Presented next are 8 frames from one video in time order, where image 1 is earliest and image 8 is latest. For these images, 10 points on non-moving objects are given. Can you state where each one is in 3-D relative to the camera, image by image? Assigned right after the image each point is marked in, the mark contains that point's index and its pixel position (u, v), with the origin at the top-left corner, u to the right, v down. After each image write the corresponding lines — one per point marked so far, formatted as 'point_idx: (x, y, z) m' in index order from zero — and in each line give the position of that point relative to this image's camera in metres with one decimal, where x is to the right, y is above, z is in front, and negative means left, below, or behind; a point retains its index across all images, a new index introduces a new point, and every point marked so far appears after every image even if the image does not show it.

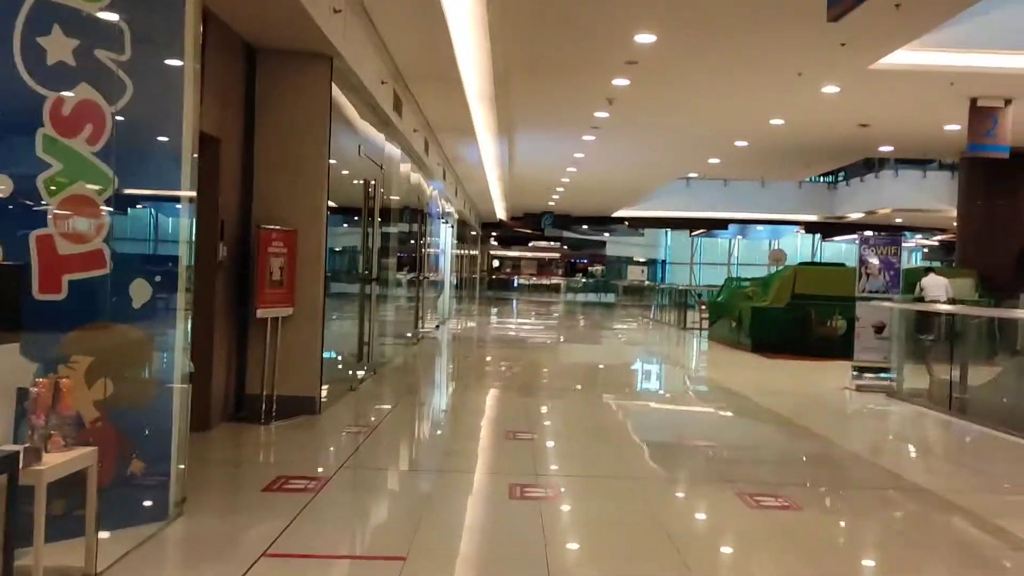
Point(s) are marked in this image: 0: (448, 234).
0: (-1.2, +1.0, +16.0) m
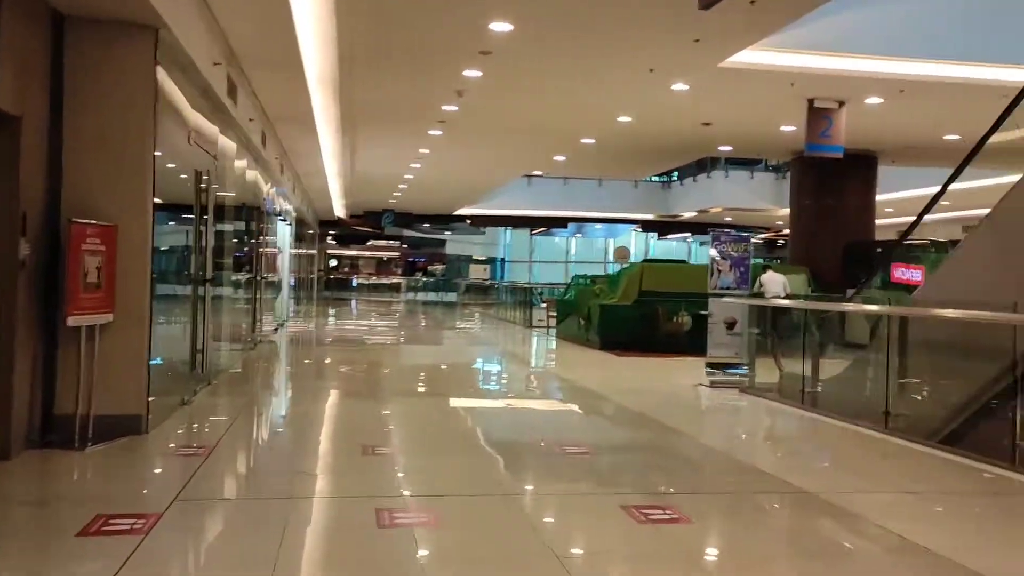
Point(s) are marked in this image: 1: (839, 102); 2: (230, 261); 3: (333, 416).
0: (-3.9, +1.0, +15.2) m
1: (+3.0, +1.7, +8.1) m
2: (-2.9, +0.3, +8.9) m
3: (-1.4, -1.0, +6.8) m
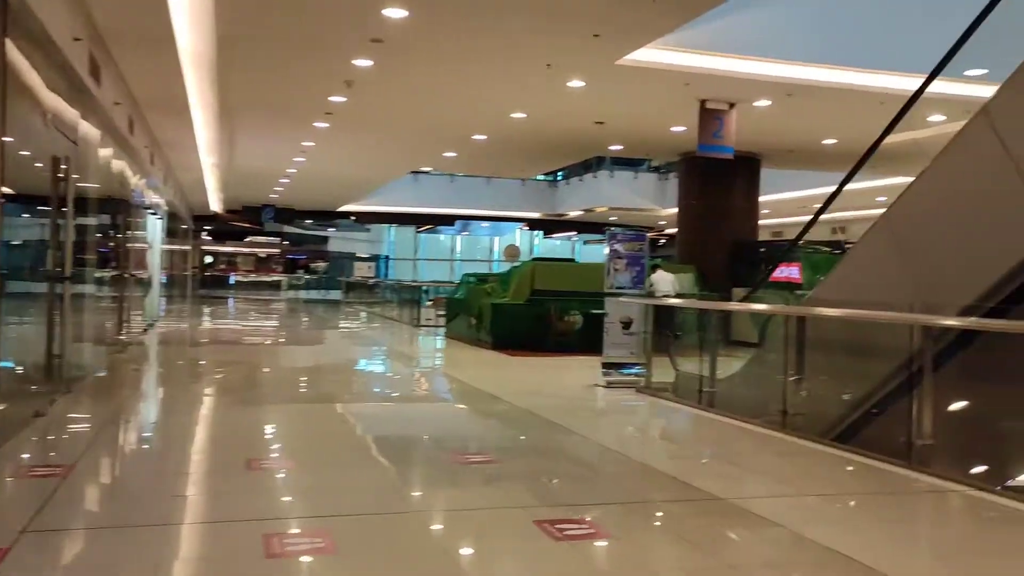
0: (-5.8, +1.0, +14.3) m
1: (+2.0, +1.7, +8.2) m
2: (-3.9, +0.3, +8.2) m
3: (-2.2, -1.0, +6.3) m
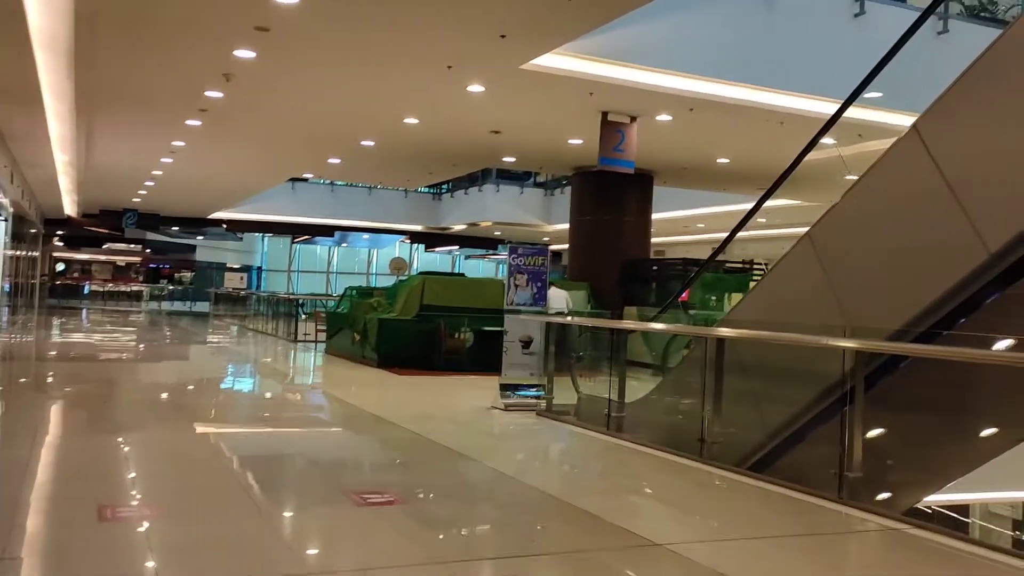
0: (-7.5, +0.9, +12.9) m
1: (+1.1, +1.6, +8.0) m
2: (-4.8, +0.2, +7.2) m
3: (-2.9, -1.1, +5.5) m
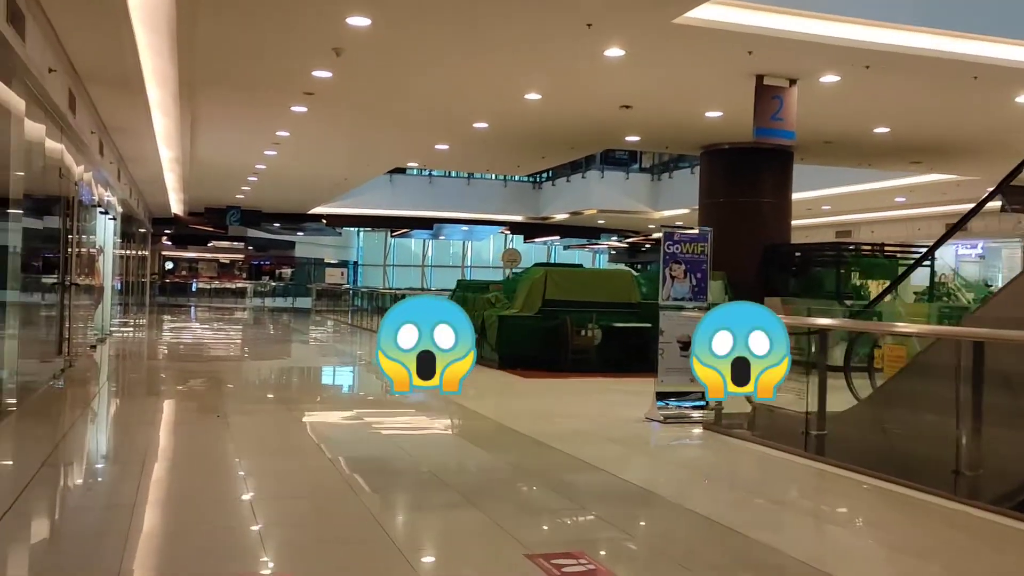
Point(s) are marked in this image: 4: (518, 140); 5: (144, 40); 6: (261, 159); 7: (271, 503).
0: (-5.8, +0.9, +12.7) m
1: (+2.2, +1.6, +6.9) m
2: (-3.8, +0.2, +6.7) m
3: (-1.9, -1.1, +4.9) m
4: (+0.1, +1.8, +10.6) m
5: (-2.9, +1.9, +6.8) m
6: (-3.6, +1.9, +12.7) m
7: (-1.3, -1.2, +4.8) m
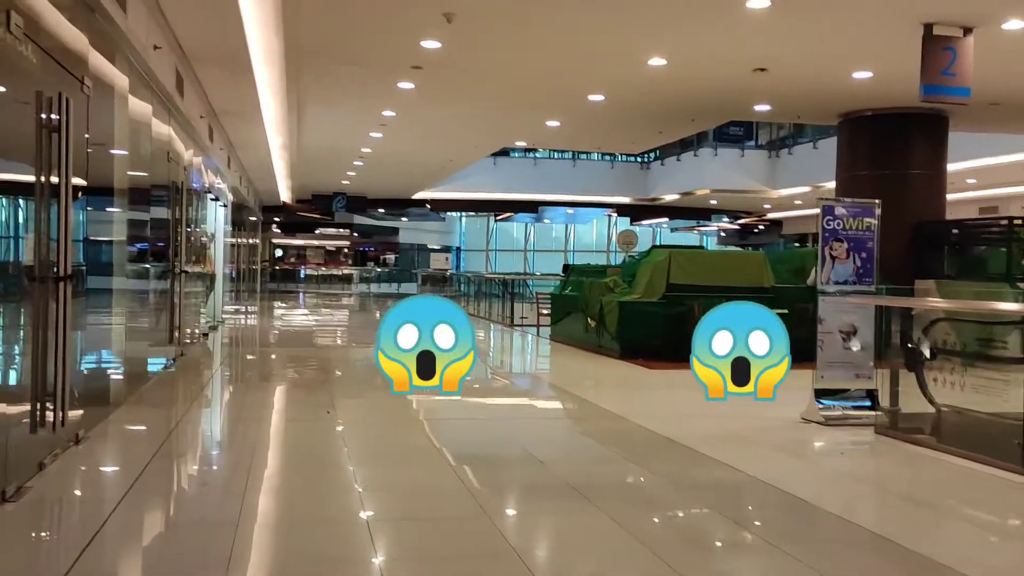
0: (-4.2, +1.0, +12.7) m
1: (+3.1, +1.8, +6.0) m
2: (-2.8, +0.3, +6.5) m
3: (-1.2, -1.0, +4.5) m
4: (+1.4, +2.0, +9.9) m
5: (-2.0, +2.0, +6.5) m
6: (-2.1, +2.1, +12.4) m
7: (-0.6, -1.1, +4.3) m
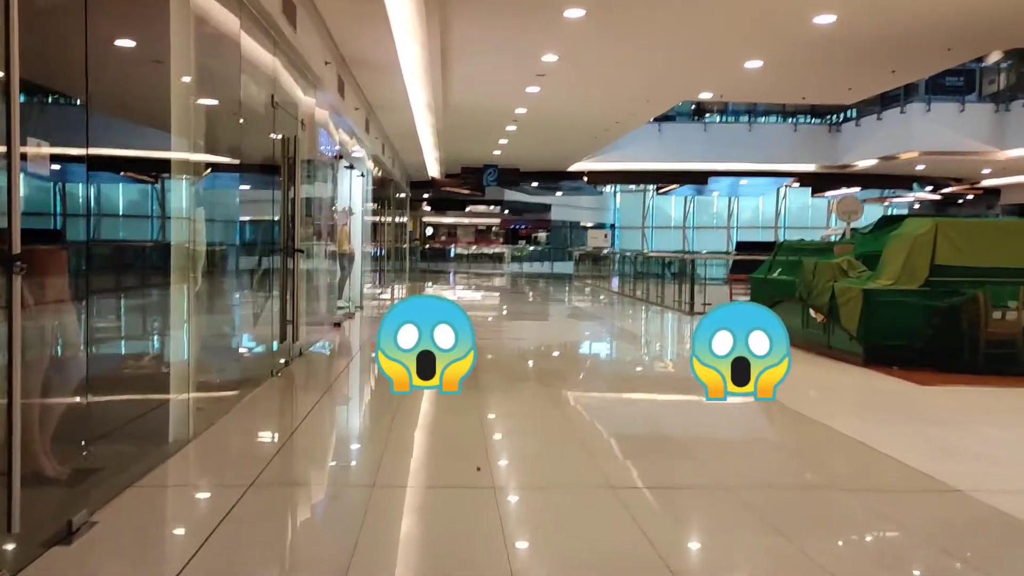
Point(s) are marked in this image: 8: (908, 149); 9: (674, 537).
0: (-2.0, +1.3, +11.3) m
1: (+4.1, +1.8, +3.5) m
2: (-1.6, +0.4, +5.0) m
3: (-0.4, -1.0, +2.7) m
4: (+3.1, +2.1, +7.6) m
5: (-0.8, +2.1, +4.8) m
6: (+0.1, +2.3, +10.6) m
7: (+0.2, -1.1, +2.5) m
8: (+7.8, +2.7, +17.3) m
9: (+0.6, -1.0, +3.1) m
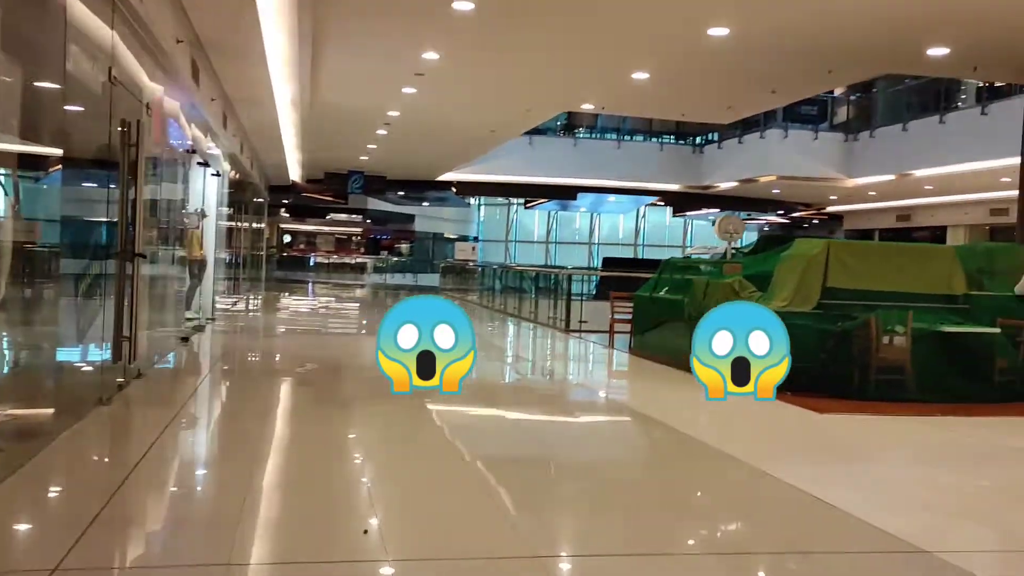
0: (-3.5, +1.2, +10.3) m
1: (+3.8, +1.7, +3.6) m
2: (-2.2, +0.3, +4.1) m
3: (-0.6, -1.0, +2.1) m
4: (+2.1, +2.0, +7.5) m
5: (-1.3, +2.0, +4.1) m
6: (-1.3, +2.1, +10.0) m
7: (0.0, -1.1, +1.9) m
8: (+5.2, +2.3, +17.9) m
9: (+0.3, -1.1, +2.6) m
